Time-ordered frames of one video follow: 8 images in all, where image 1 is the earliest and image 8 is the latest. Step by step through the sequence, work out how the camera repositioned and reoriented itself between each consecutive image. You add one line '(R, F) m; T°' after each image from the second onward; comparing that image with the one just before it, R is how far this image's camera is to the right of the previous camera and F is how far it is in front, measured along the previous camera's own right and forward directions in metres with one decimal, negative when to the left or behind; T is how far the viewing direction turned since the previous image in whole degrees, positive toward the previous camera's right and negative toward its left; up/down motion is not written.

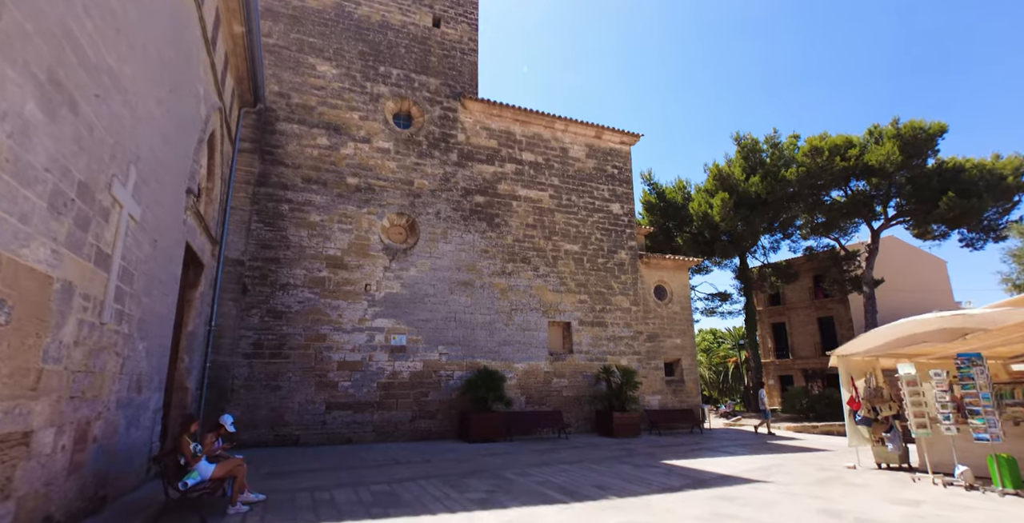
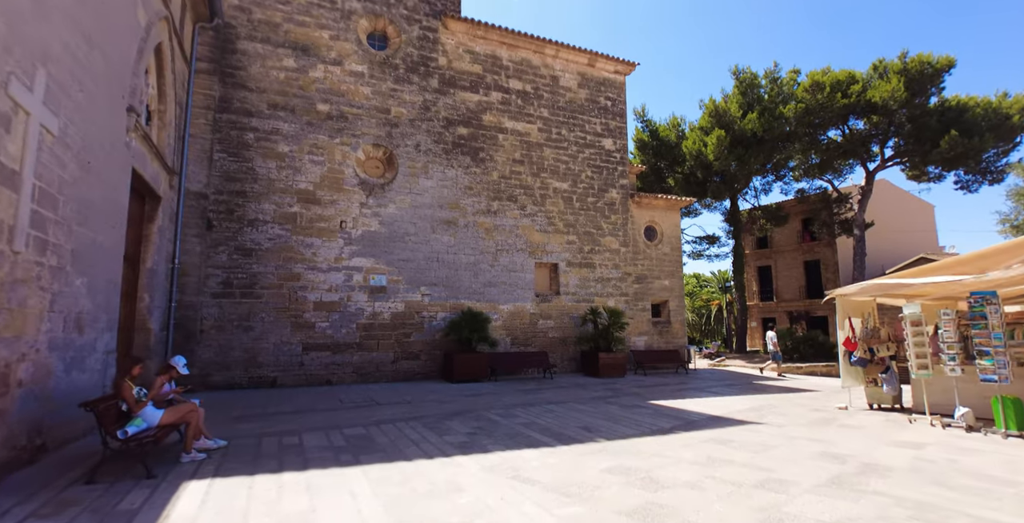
(0.0, +0.6) m; +2°
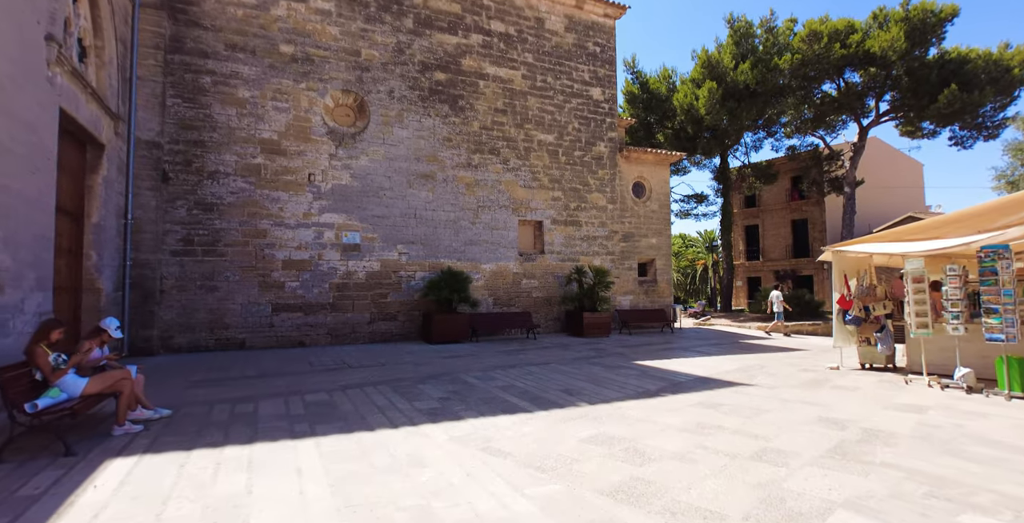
(+0.1, +0.5) m; +1°
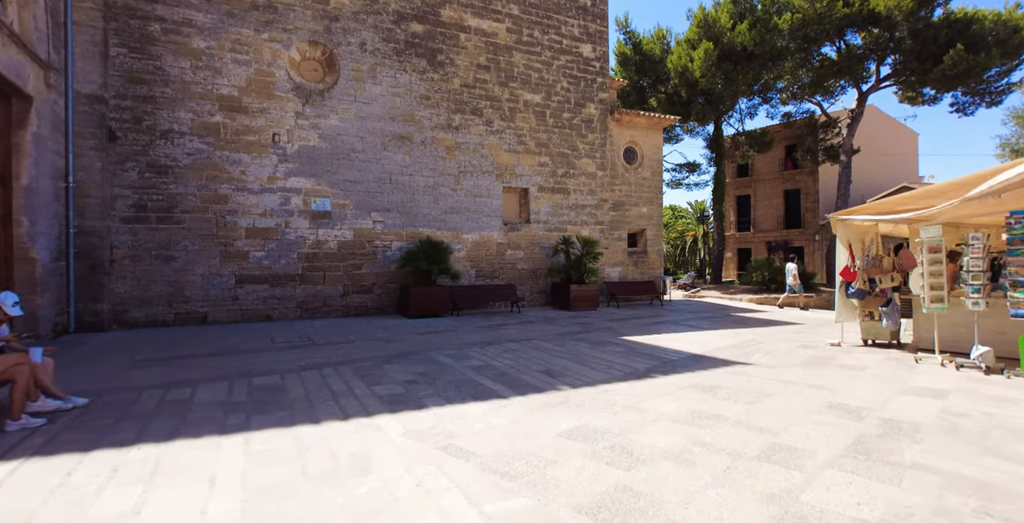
(+0.1, +0.6) m; +1°
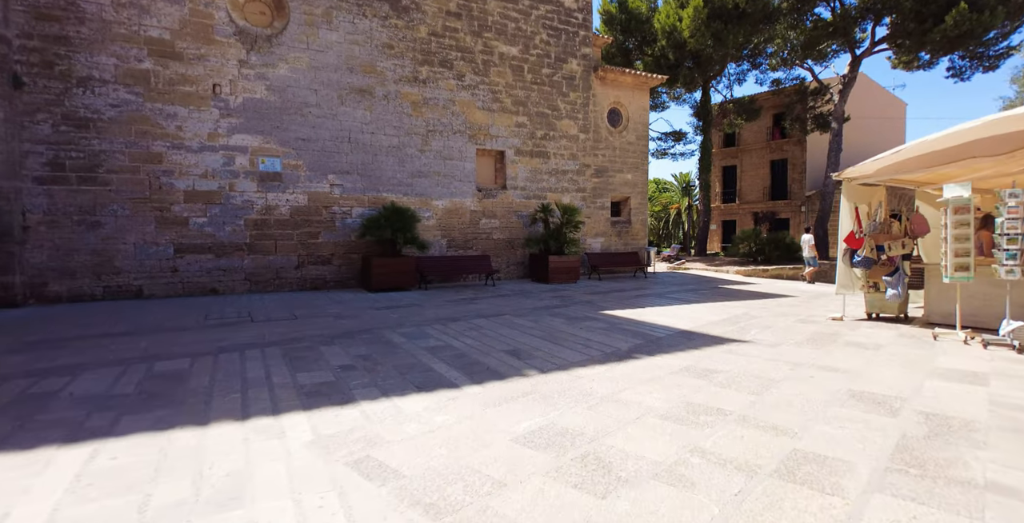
(+0.2, +0.8) m; +2°
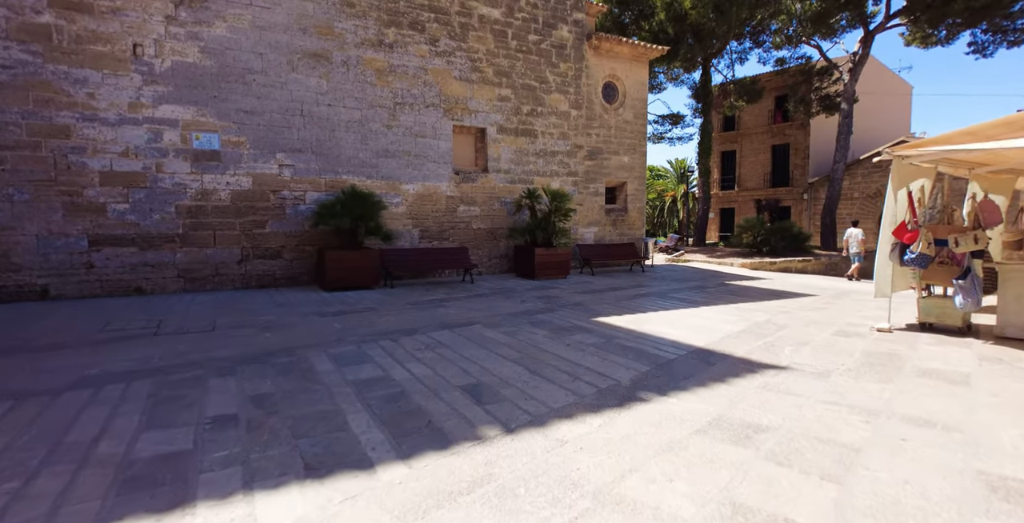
(+0.2, +1.2) m; +1°
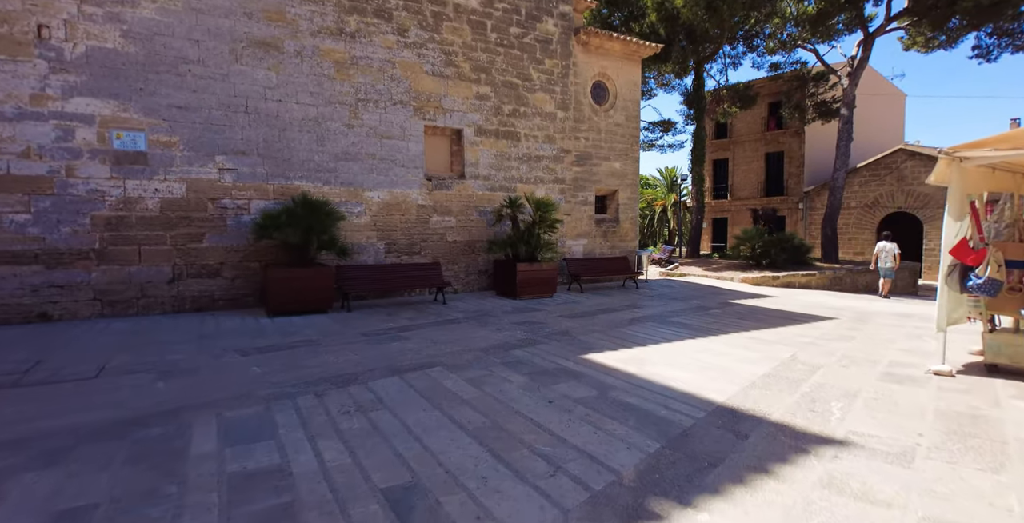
(+0.2, +1.0) m; +1°
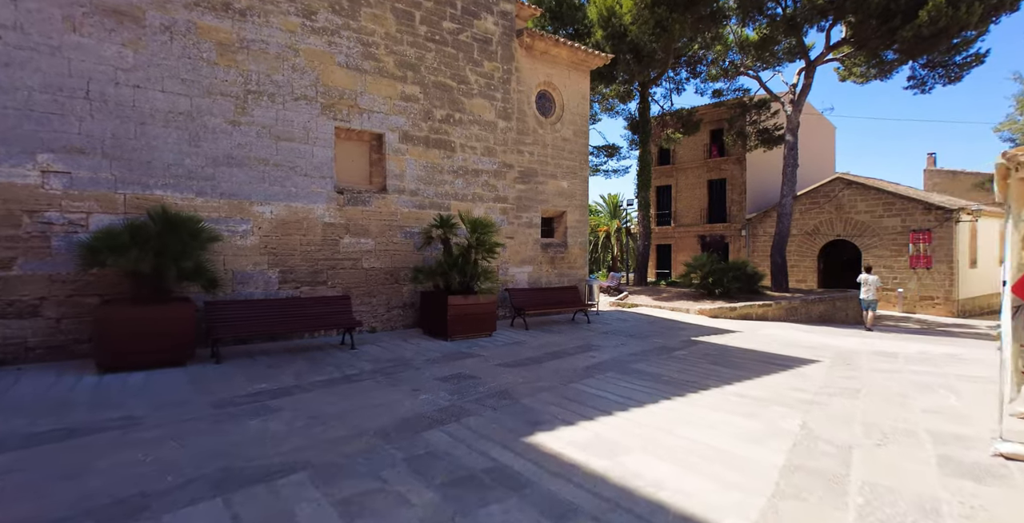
(+0.2, +1.3) m; +6°
